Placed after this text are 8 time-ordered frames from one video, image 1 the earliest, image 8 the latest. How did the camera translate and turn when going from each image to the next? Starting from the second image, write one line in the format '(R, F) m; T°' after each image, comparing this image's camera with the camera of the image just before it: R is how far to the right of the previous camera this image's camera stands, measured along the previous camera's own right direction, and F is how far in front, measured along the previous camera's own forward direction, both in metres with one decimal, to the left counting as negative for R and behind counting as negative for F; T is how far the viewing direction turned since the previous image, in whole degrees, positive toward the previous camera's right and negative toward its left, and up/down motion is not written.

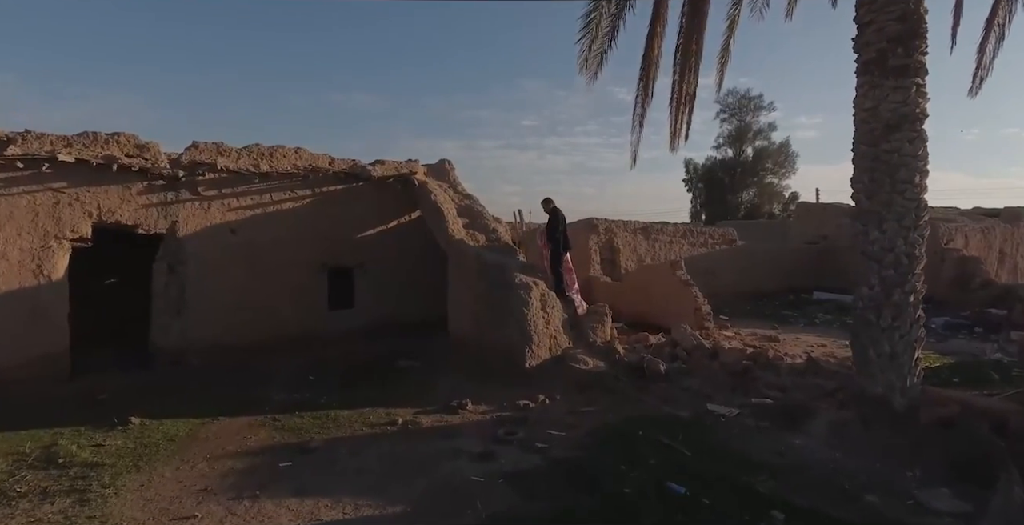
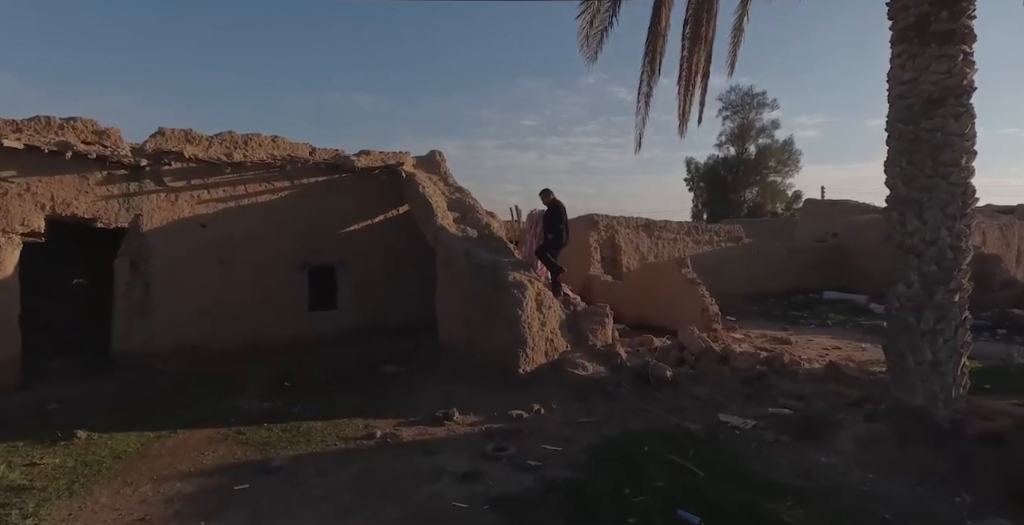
(+0.1, +0.5) m; 0°
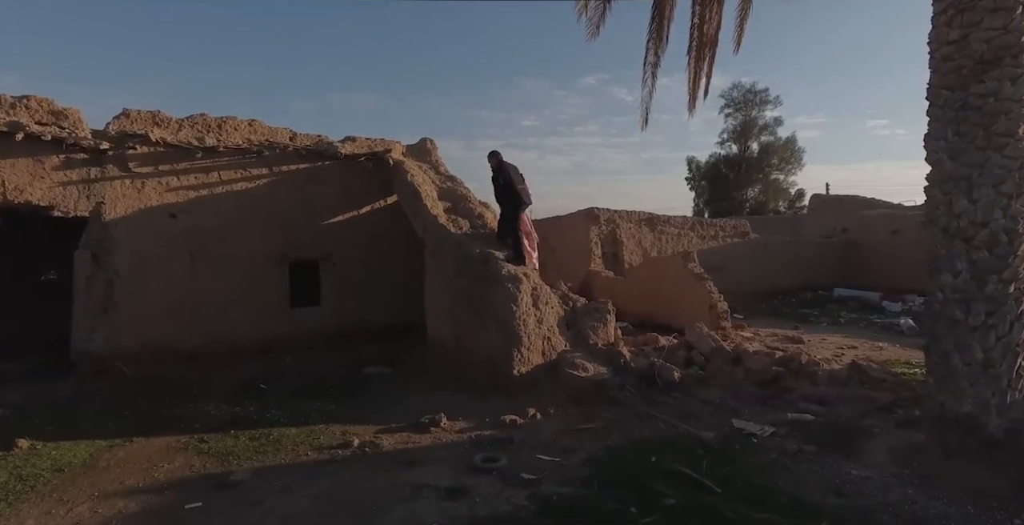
(+0.1, +0.5) m; 0°
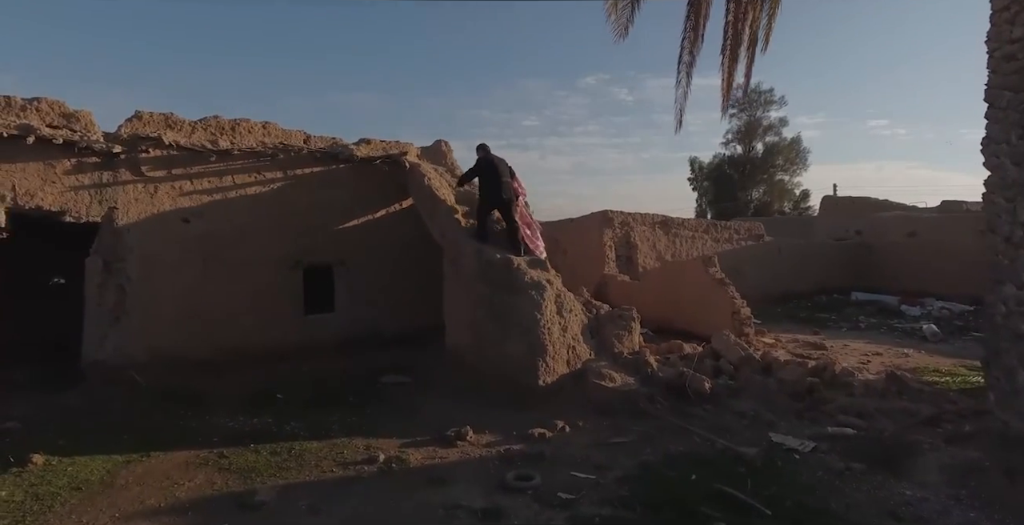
(-0.2, +0.2) m; 0°
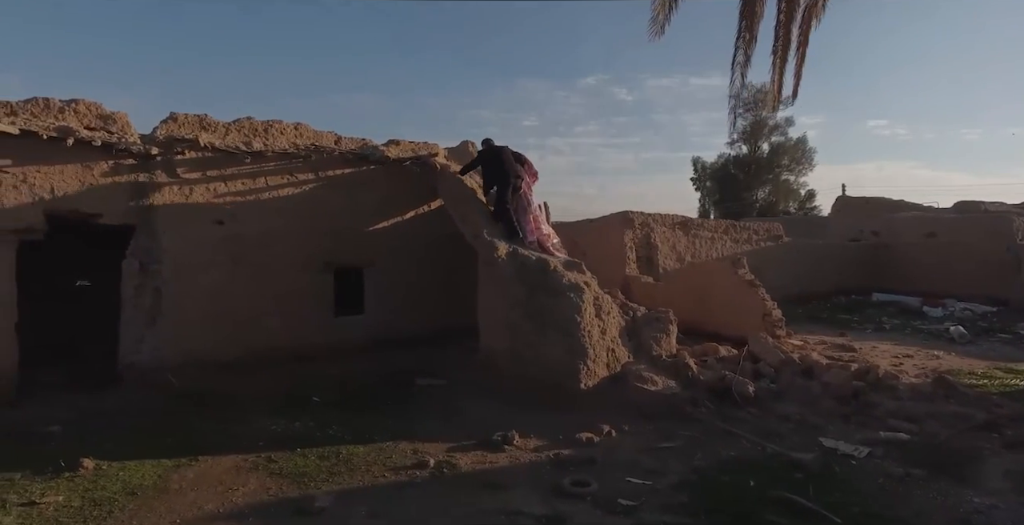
(-0.4, 0.0) m; 0°
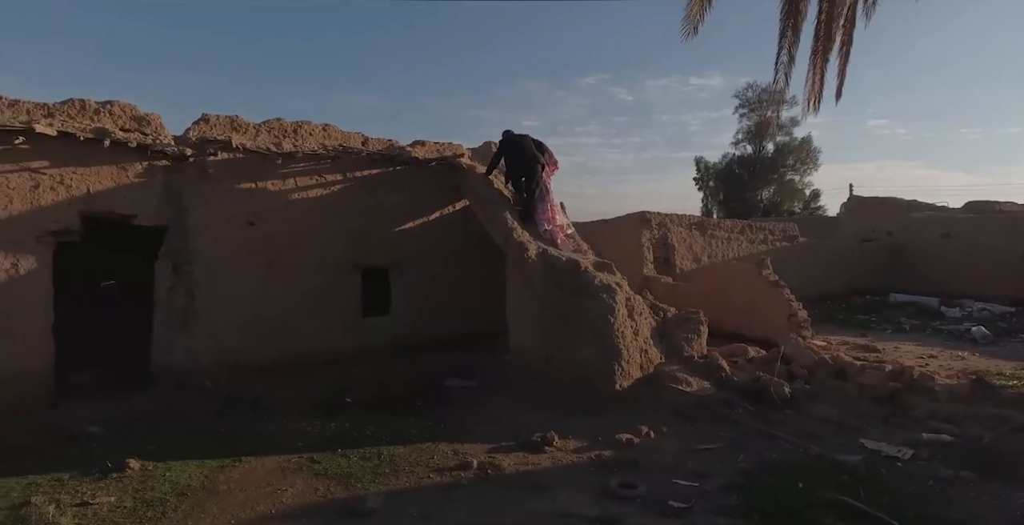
(-0.3, 0.0) m; 0°
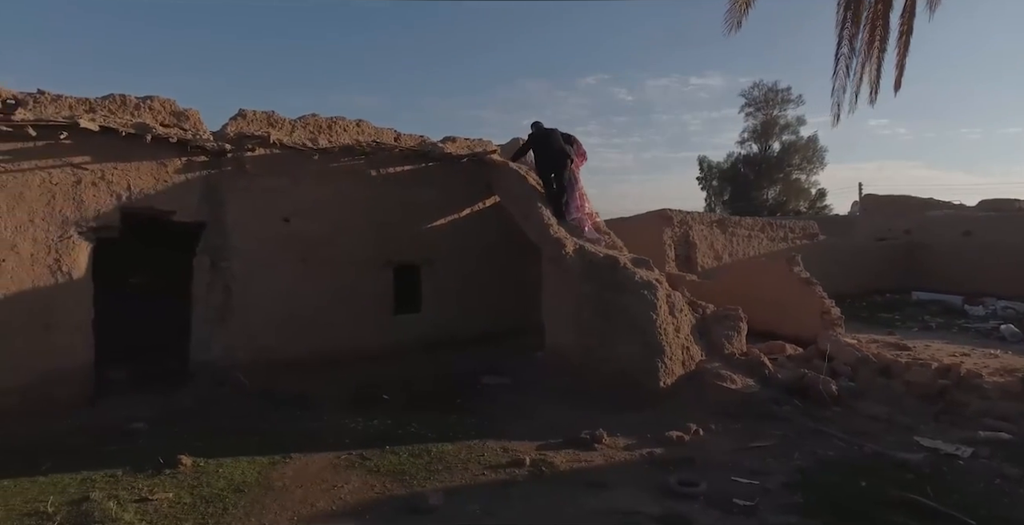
(-0.4, 0.0) m; 0°
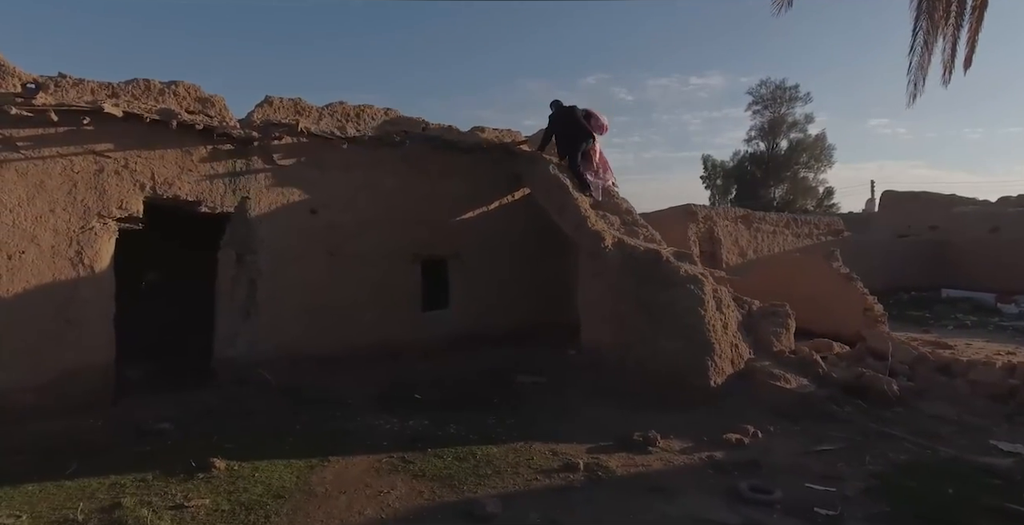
(-0.4, +0.2) m; 0°
